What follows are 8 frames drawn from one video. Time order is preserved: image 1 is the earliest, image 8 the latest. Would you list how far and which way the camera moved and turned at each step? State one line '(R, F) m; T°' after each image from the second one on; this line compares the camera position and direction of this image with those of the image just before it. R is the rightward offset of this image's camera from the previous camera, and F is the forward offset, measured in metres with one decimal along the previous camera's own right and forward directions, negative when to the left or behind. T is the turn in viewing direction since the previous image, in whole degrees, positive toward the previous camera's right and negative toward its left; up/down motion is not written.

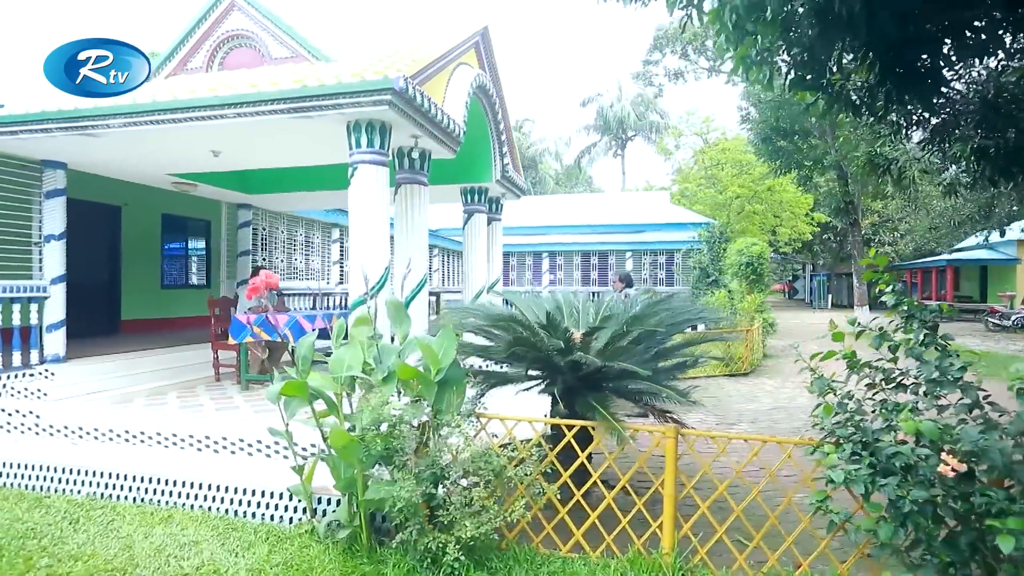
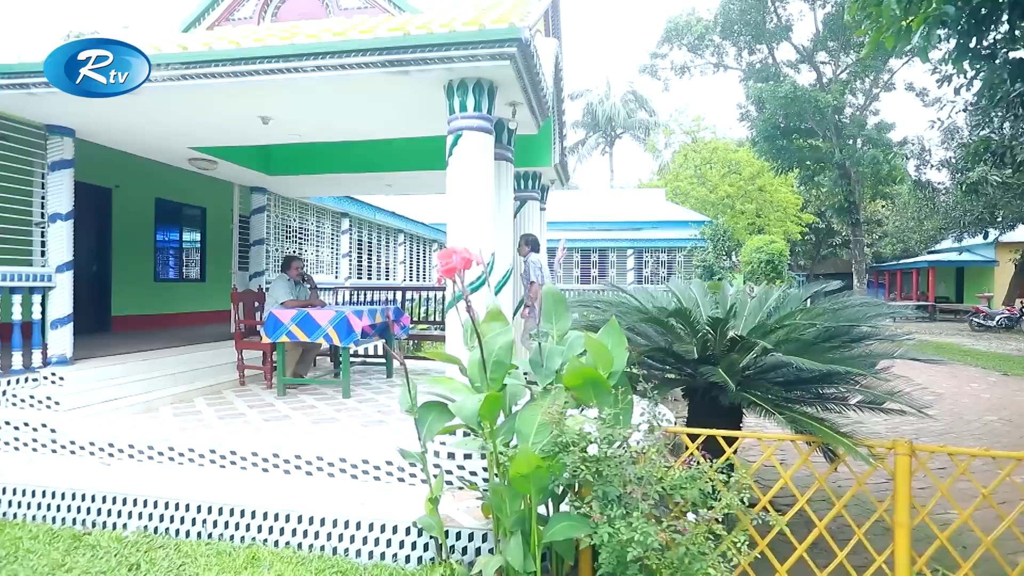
(-1.1, +0.7) m; +4°
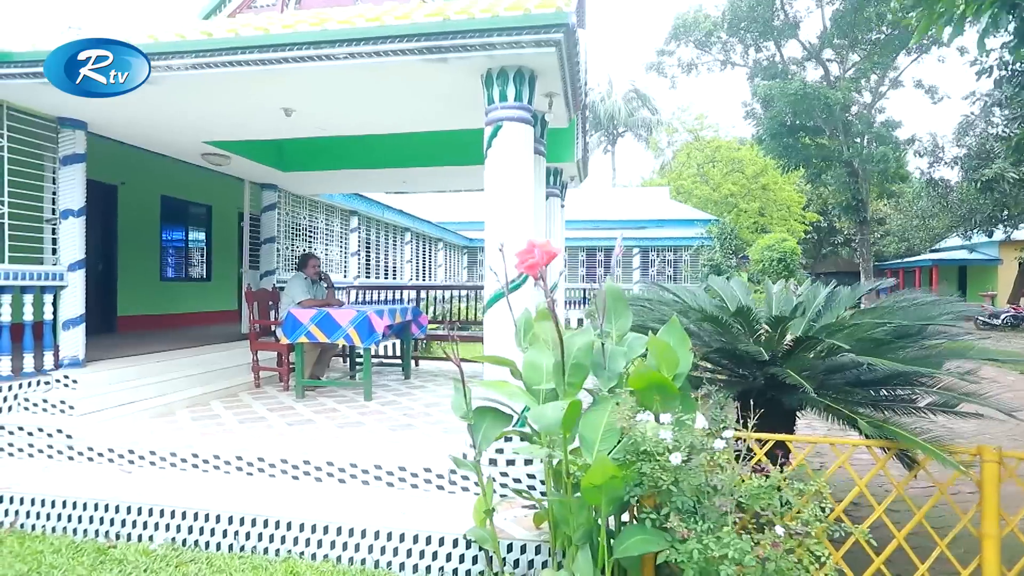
(-0.3, +0.2) m; 0°
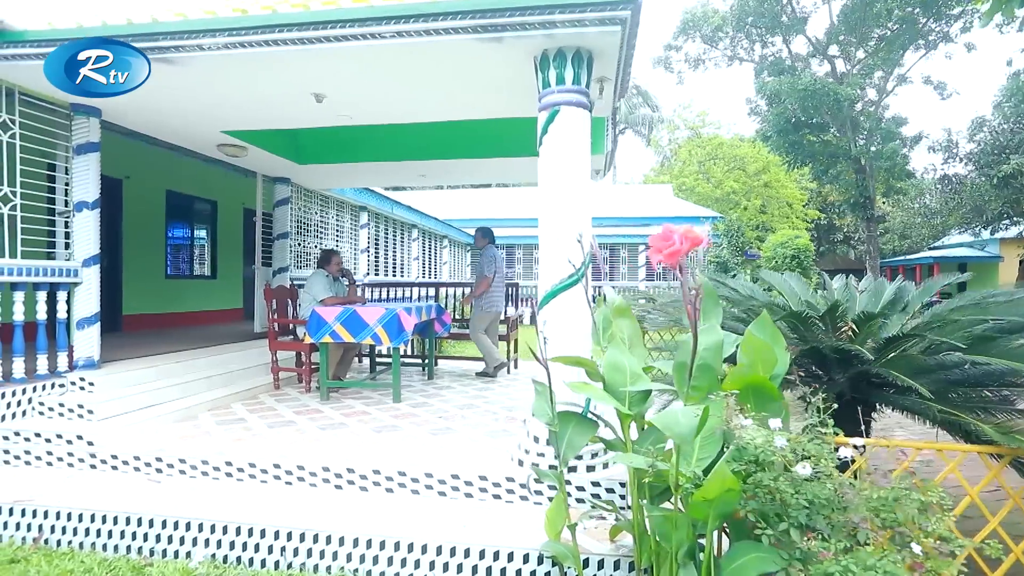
(-0.4, +0.2) m; +1°
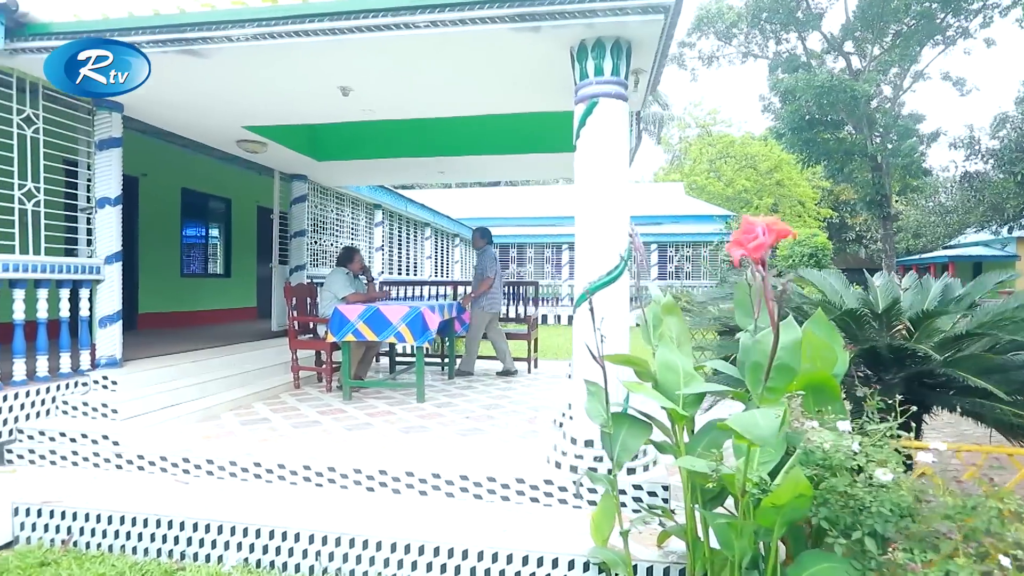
(-0.2, +0.1) m; 0°
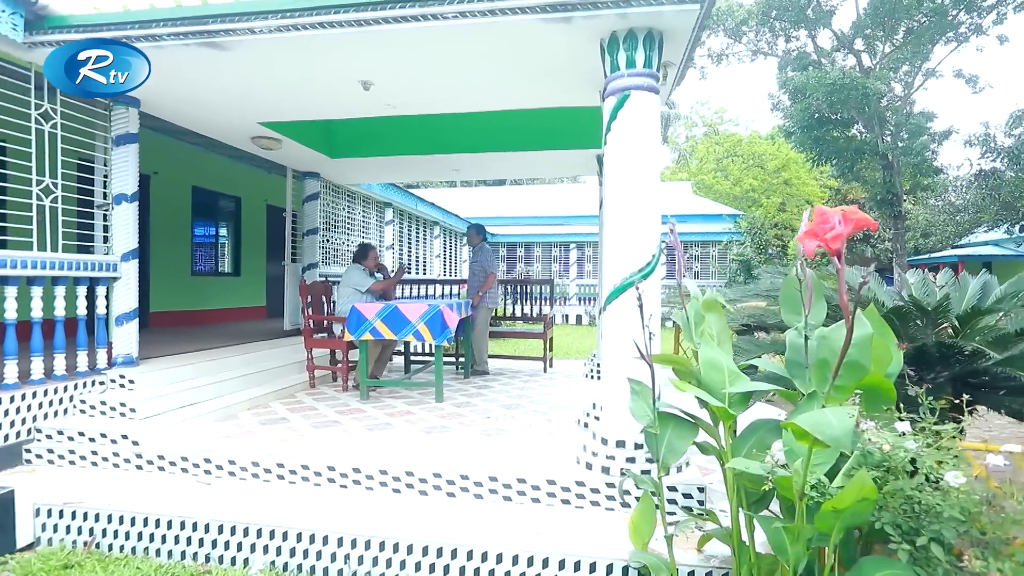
(-0.2, +0.1) m; 0°
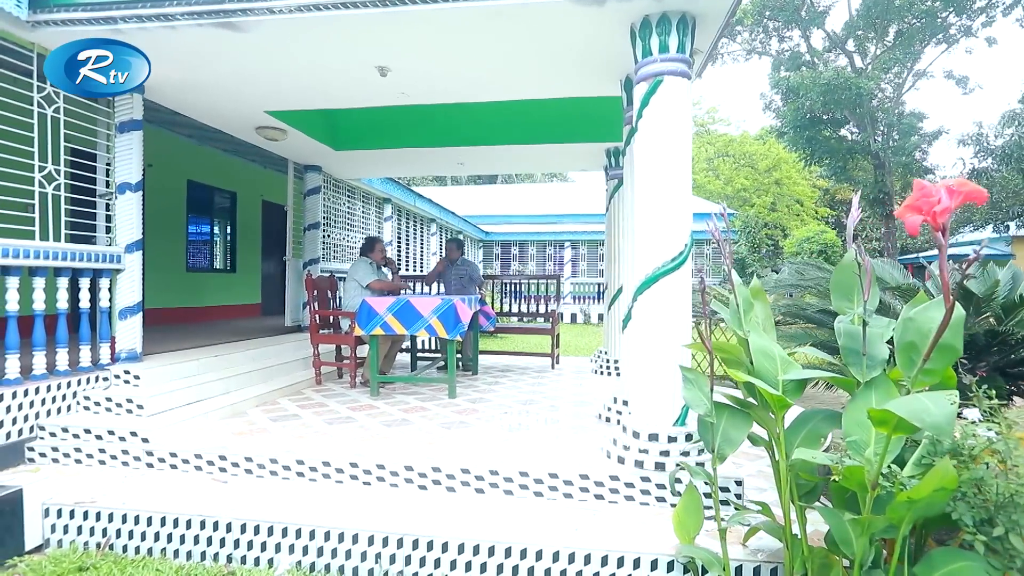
(-0.2, +0.1) m; +1°
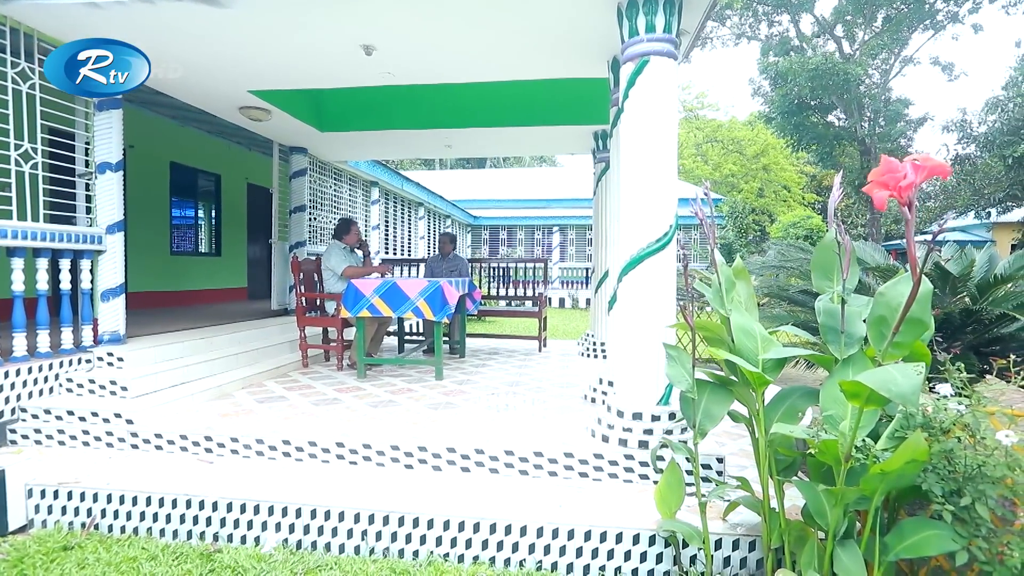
(0.0, 0.0) m; +1°
